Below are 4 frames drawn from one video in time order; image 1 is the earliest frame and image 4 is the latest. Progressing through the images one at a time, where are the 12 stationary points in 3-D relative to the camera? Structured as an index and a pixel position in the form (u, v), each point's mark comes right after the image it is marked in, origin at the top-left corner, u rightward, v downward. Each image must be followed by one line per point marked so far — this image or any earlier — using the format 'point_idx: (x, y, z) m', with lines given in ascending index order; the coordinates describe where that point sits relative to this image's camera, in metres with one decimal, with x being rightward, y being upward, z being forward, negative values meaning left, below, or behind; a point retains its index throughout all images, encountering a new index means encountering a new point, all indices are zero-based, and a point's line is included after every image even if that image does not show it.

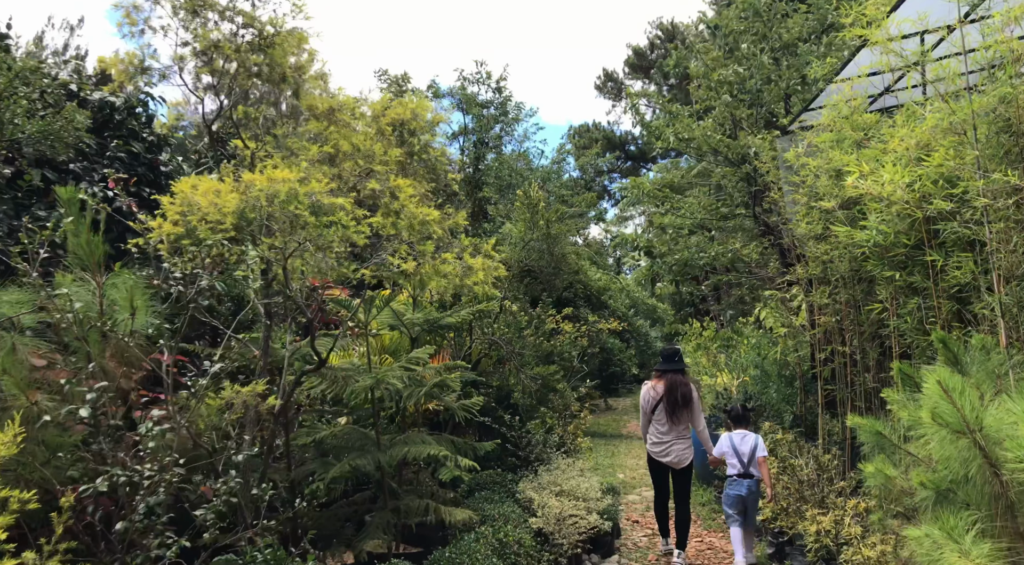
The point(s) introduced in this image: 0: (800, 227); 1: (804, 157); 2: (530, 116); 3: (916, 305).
0: (+1.9, +0.4, +5.4) m
1: (+2.0, +0.9, +5.5) m
2: (+0.3, +2.9, +14.1) m
3: (+2.0, -0.1, +4.1) m
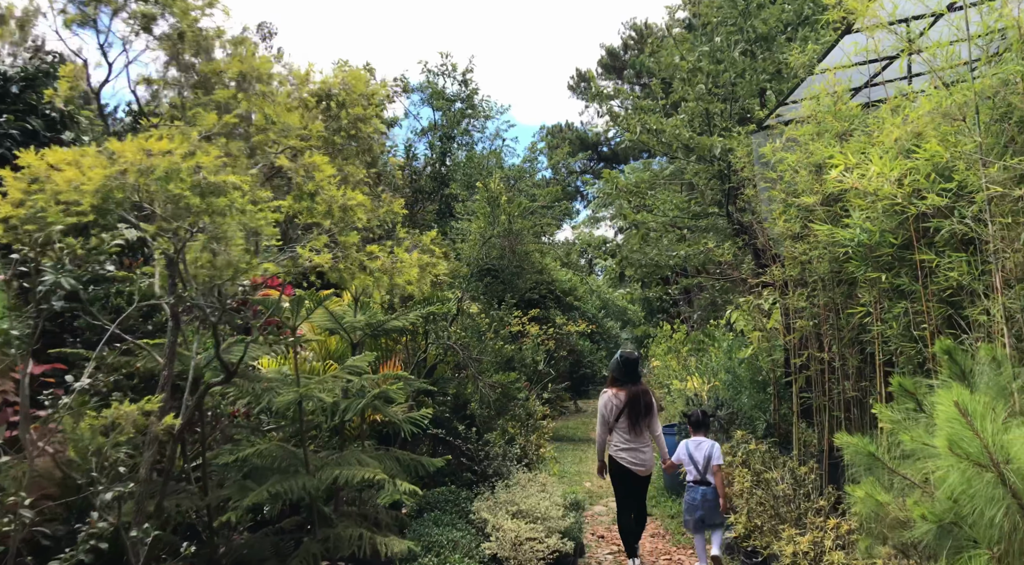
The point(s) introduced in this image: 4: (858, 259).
0: (+1.7, +0.4, +5.1) m
1: (+1.7, +0.8, +5.2) m
2: (-0.2, +2.9, +13.7) m
3: (+1.8, -0.1, +3.8) m
4: (+1.7, +0.1, +3.9) m
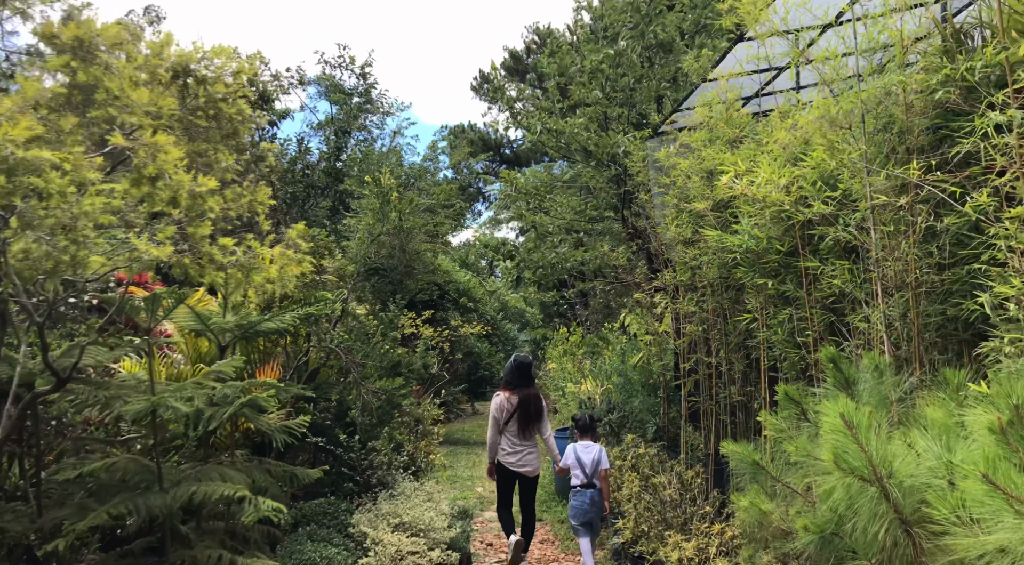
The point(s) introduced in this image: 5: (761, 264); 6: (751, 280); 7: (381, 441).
0: (+1.0, +0.3, +5.1) m
1: (+1.0, +0.8, +5.2) m
2: (-1.9, +2.9, +13.4) m
3: (+1.3, -0.2, +3.8) m
4: (+1.1, +0.1, +3.9) m
5: (+1.2, +0.1, +3.9) m
6: (+1.2, 0.0, +4.0) m
7: (-0.8, -0.9, +4.9) m
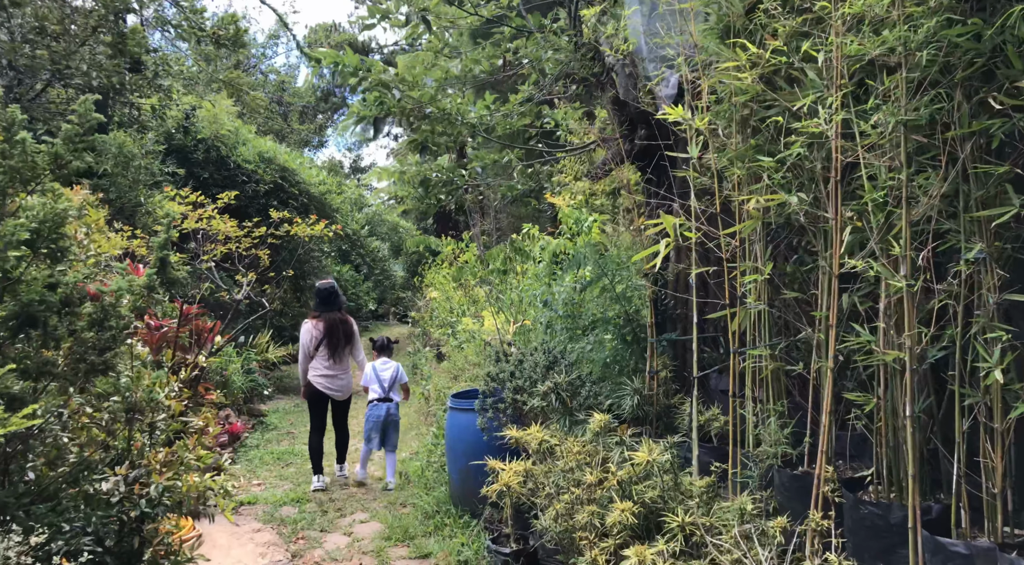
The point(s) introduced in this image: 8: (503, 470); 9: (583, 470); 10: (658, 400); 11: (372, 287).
0: (+0.6, +0.9, +2.3) m
1: (+0.7, +1.3, +2.3) m
2: (-3.4, +4.1, +9.8) m
3: (+1.1, +0.3, +1.0) m
4: (+0.9, +0.5, +1.1) m
5: (+1.0, +0.5, +1.1) m
6: (+1.0, +0.4, +1.2) m
7: (-1.1, -0.4, +1.8) m
8: (0.0, -0.7, +3.1) m
9: (+0.3, -0.6, +2.8) m
10: (+0.6, -0.5, +3.3) m
11: (-1.9, -0.1, +10.8) m
